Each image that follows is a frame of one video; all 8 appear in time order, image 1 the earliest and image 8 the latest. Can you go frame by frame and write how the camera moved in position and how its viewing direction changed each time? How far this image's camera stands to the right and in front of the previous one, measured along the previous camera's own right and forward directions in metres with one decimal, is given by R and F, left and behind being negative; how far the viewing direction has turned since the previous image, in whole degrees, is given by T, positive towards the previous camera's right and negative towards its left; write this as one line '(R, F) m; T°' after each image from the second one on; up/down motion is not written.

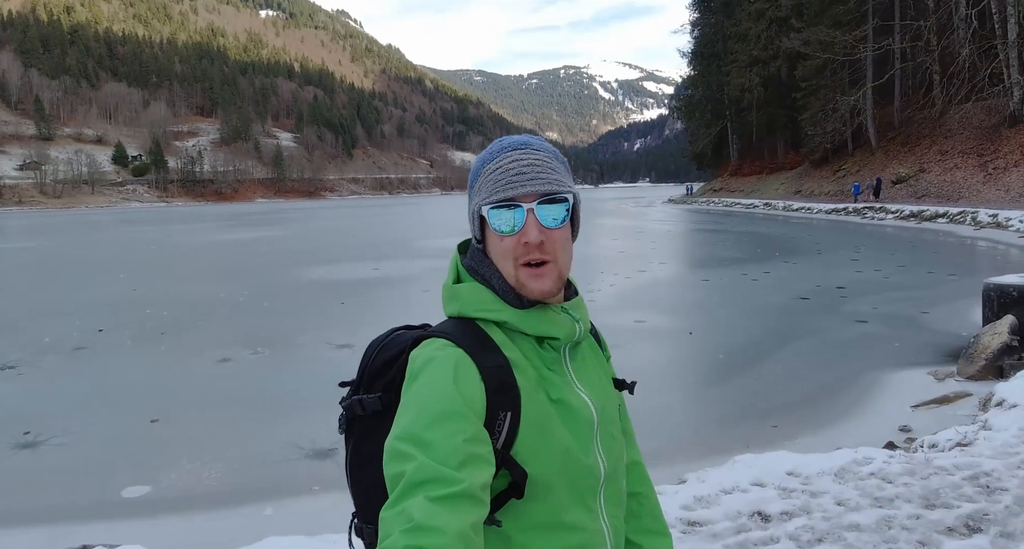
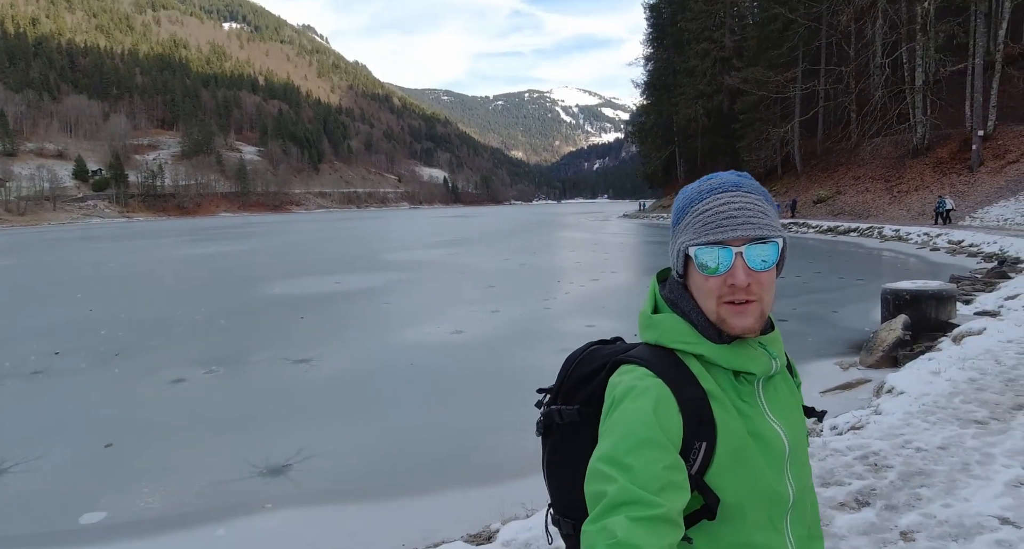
(0.0, -0.6) m; +3°
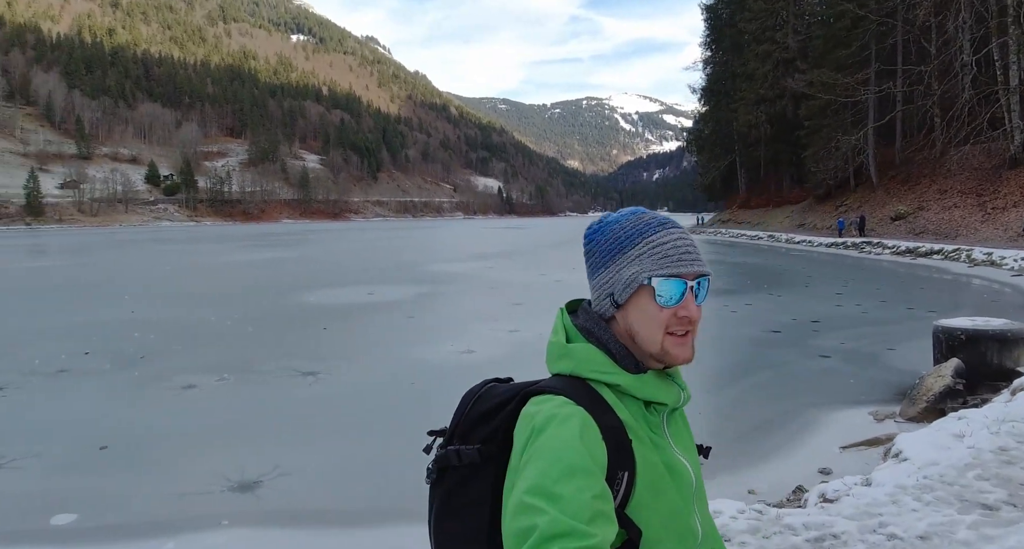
(+0.9, +0.8) m; -6°
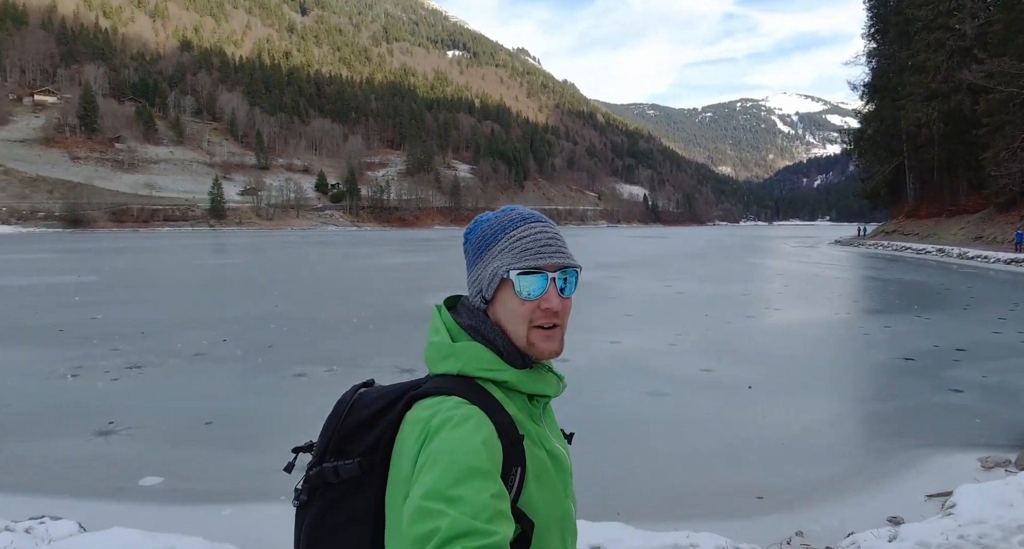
(+0.9, +0.4) m; -13°
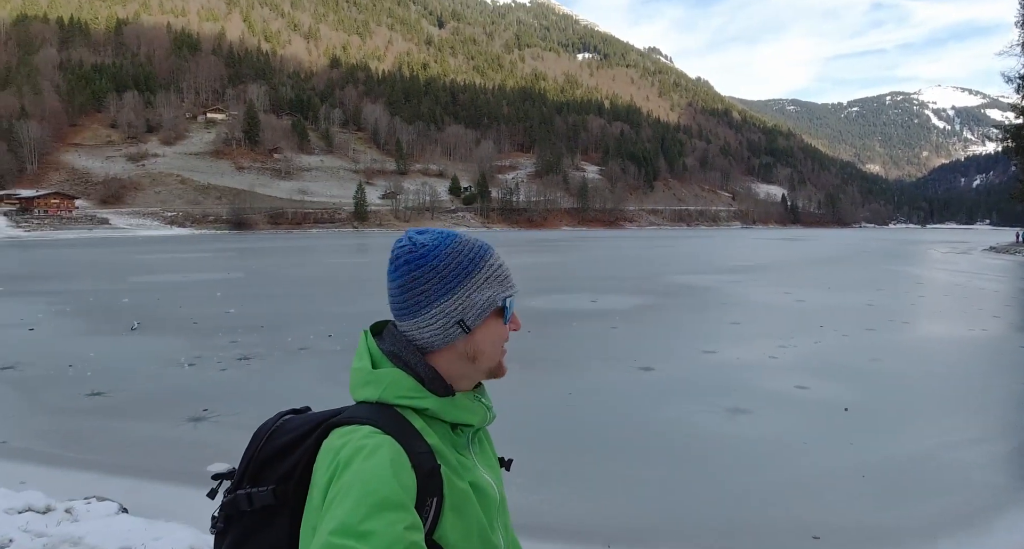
(+1.4, -0.2) m; -13°
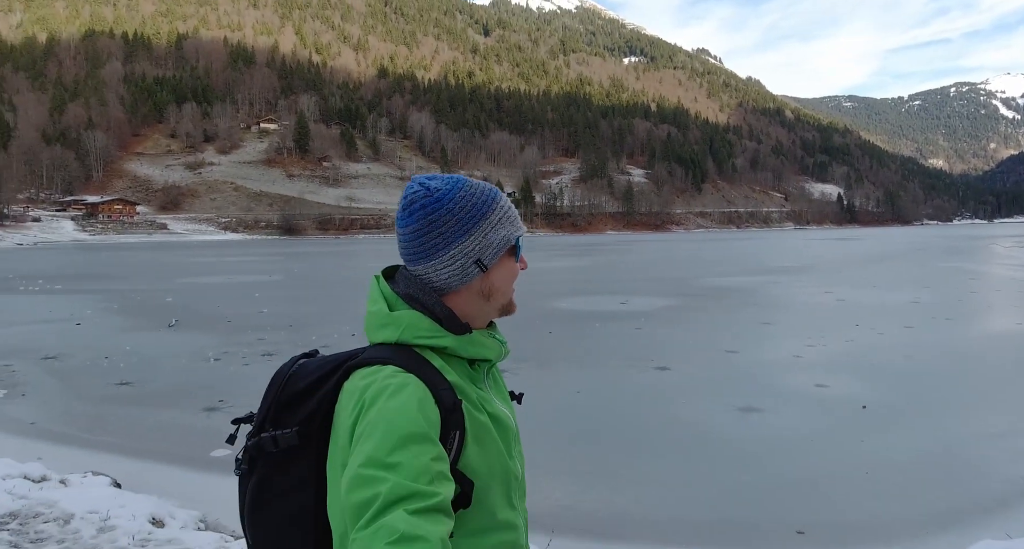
(+0.7, 0.0) m; -5°
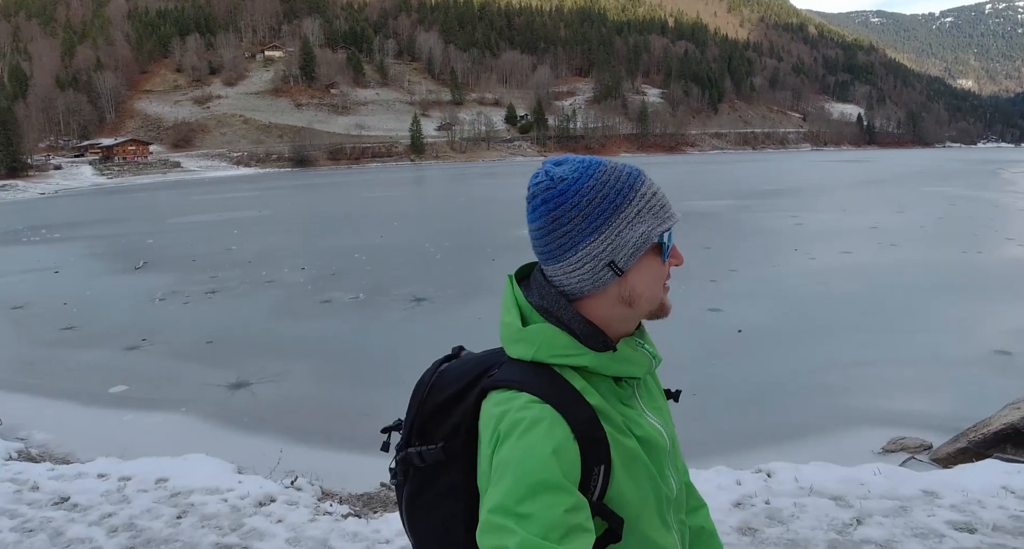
(+1.4, +0.1) m; -4°
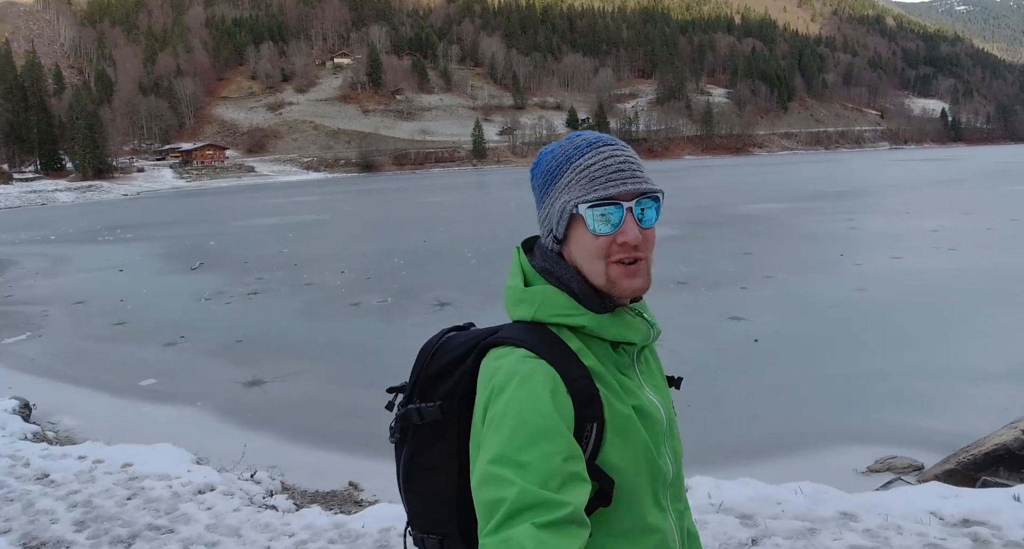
(+0.6, +0.1) m; -6°
